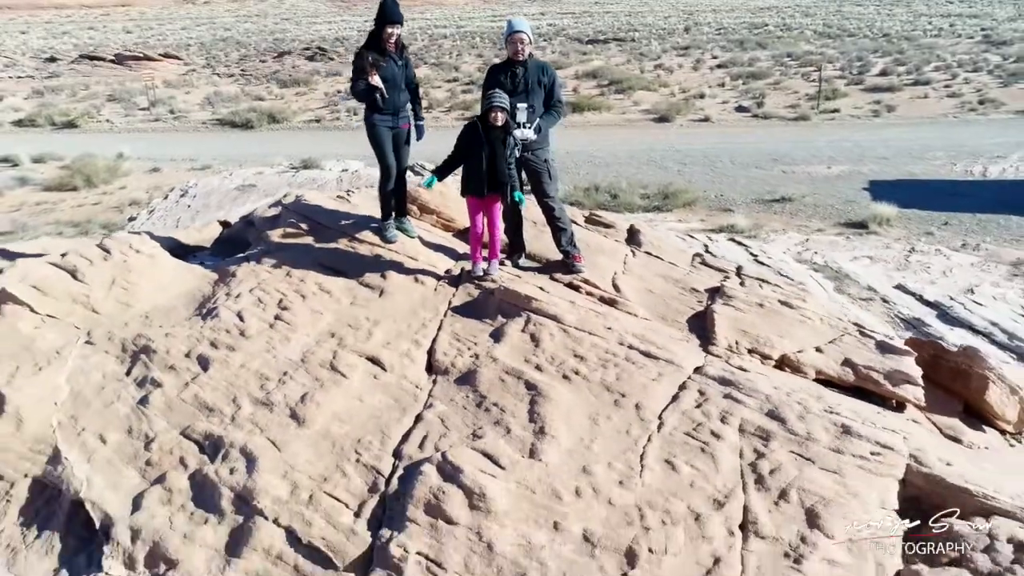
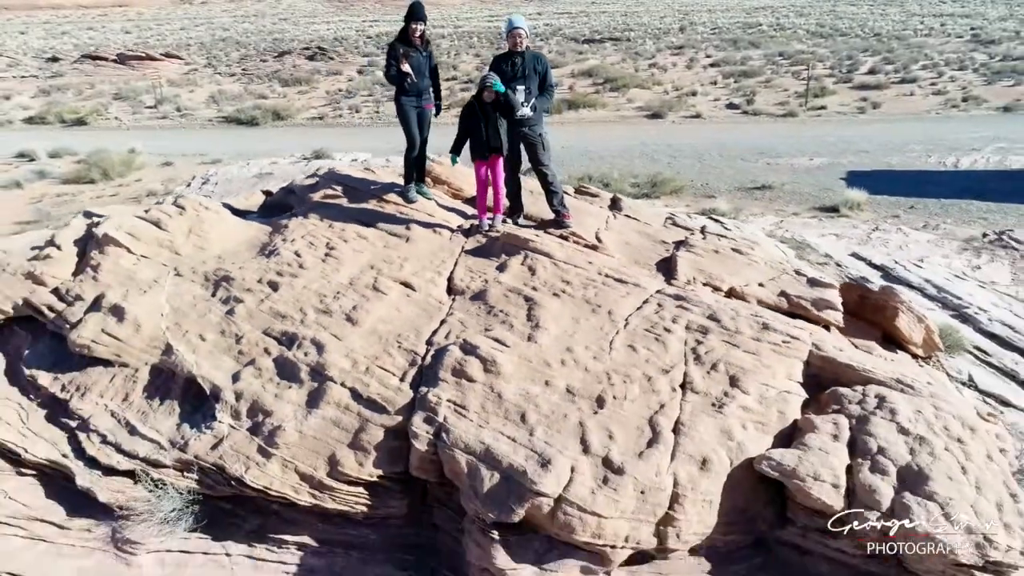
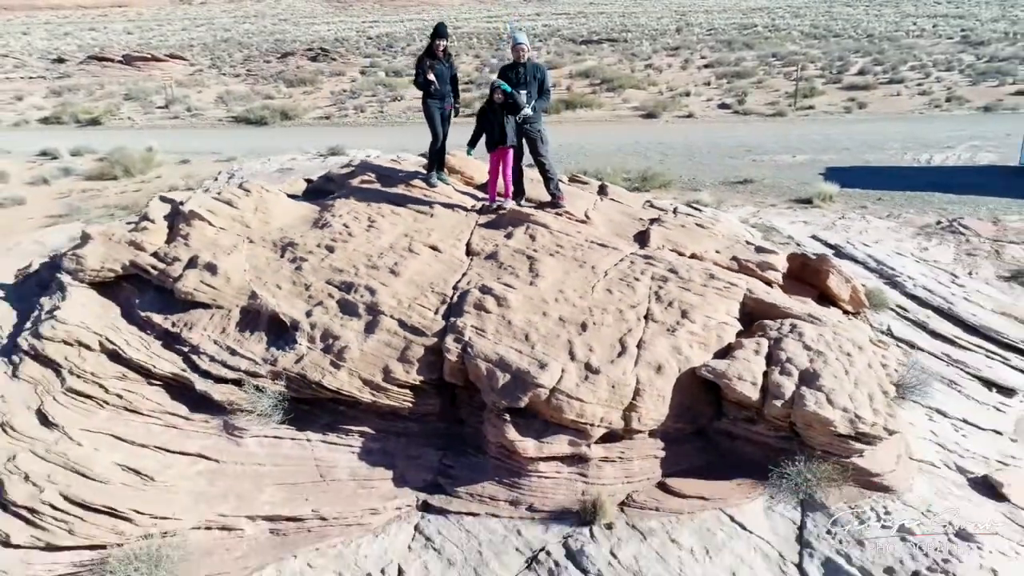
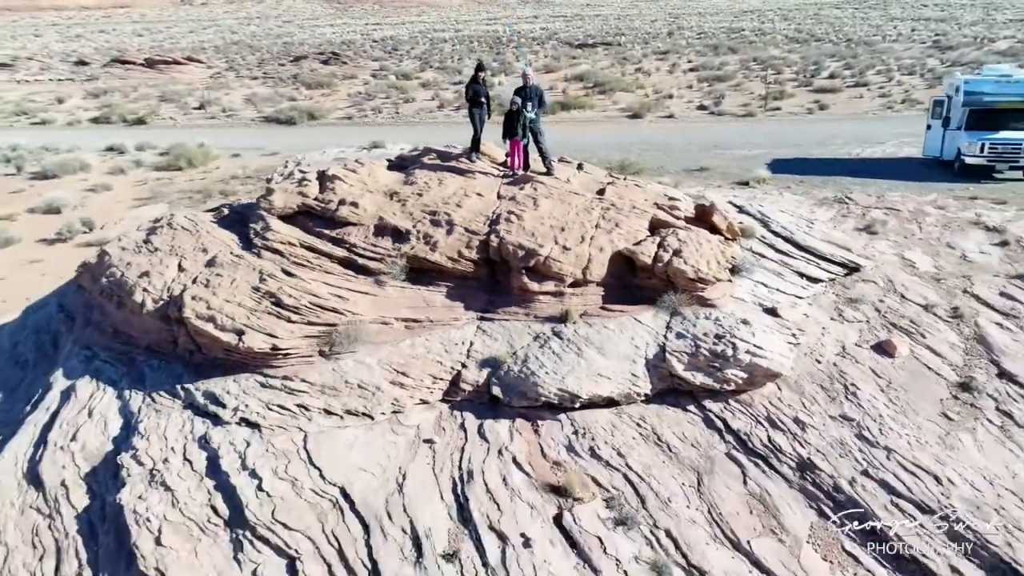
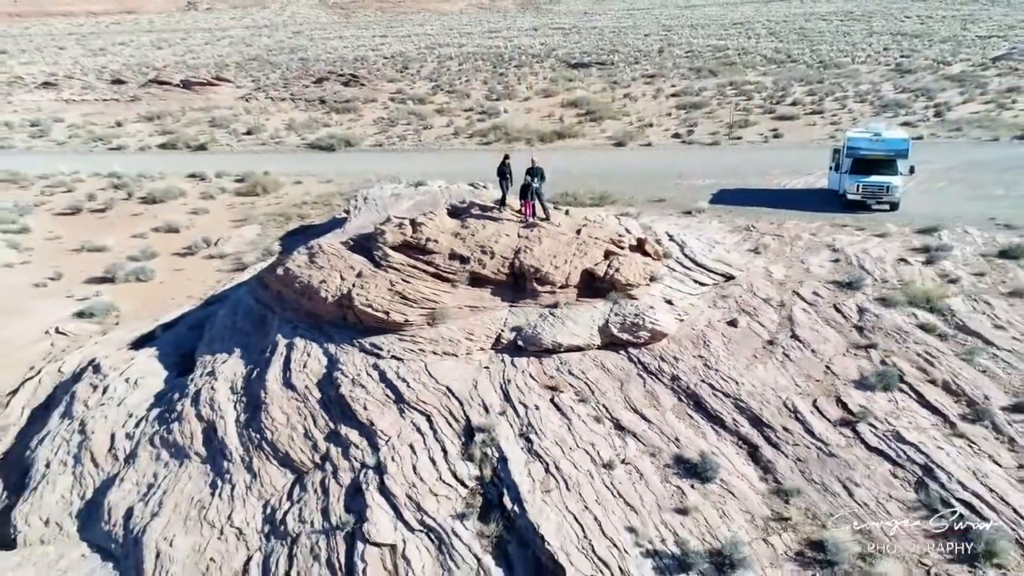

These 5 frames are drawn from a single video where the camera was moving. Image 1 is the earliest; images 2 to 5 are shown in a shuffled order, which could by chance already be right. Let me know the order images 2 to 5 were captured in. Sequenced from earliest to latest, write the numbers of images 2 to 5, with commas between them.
2, 3, 4, 5
